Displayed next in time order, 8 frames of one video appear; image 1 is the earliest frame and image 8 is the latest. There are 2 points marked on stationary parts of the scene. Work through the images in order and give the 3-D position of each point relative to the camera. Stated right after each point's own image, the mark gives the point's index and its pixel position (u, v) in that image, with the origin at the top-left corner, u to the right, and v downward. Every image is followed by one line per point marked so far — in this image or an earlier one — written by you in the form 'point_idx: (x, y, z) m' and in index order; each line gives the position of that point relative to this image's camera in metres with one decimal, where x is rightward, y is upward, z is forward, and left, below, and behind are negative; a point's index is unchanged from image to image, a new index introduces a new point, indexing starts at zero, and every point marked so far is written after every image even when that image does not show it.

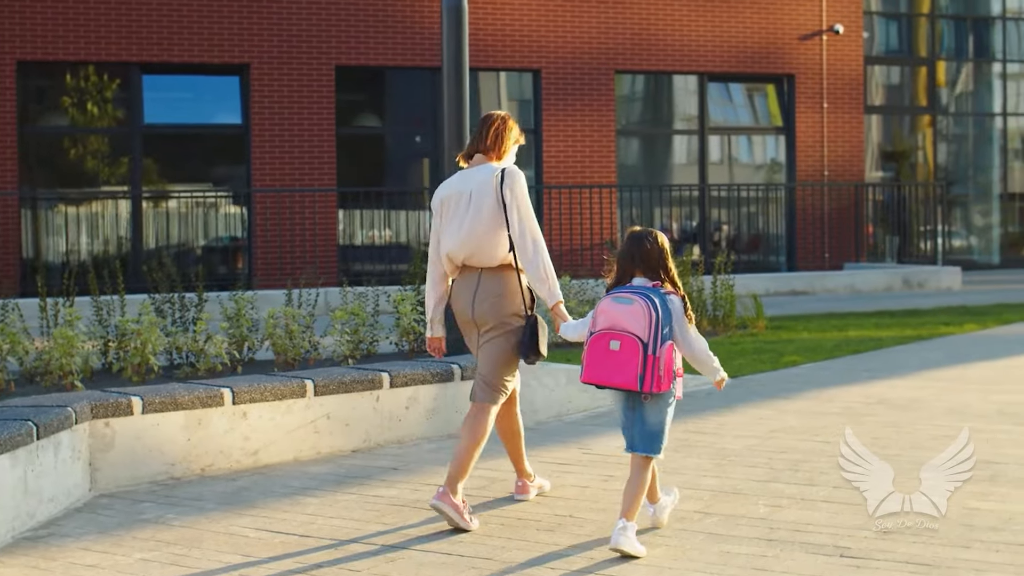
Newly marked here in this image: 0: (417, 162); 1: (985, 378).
0: (-0.7, +1.0, +18.4) m
1: (+2.1, -0.4, +10.2) m
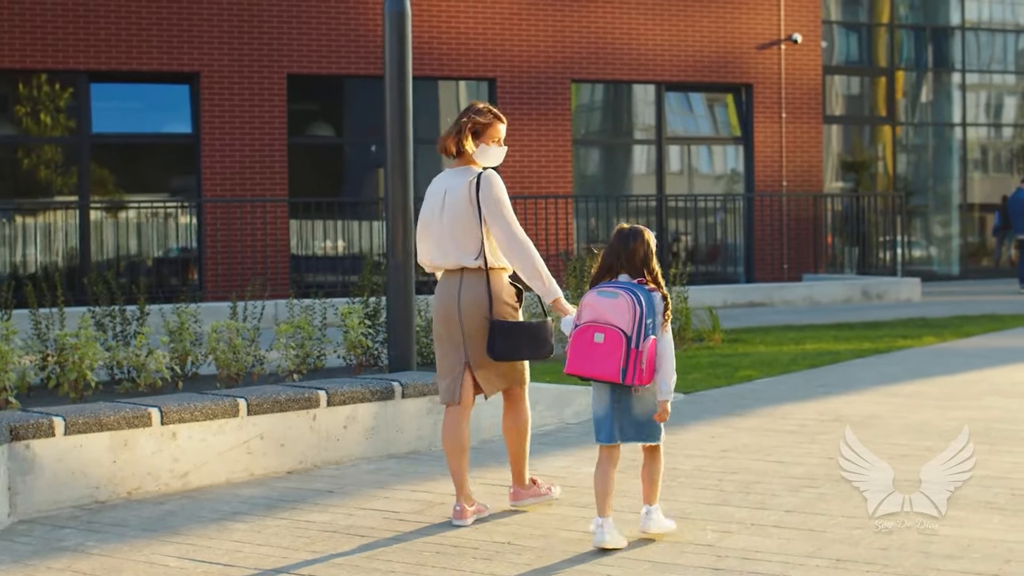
0: (-1.1, +0.9, +18.1) m
1: (+1.9, -0.5, +10.0) m
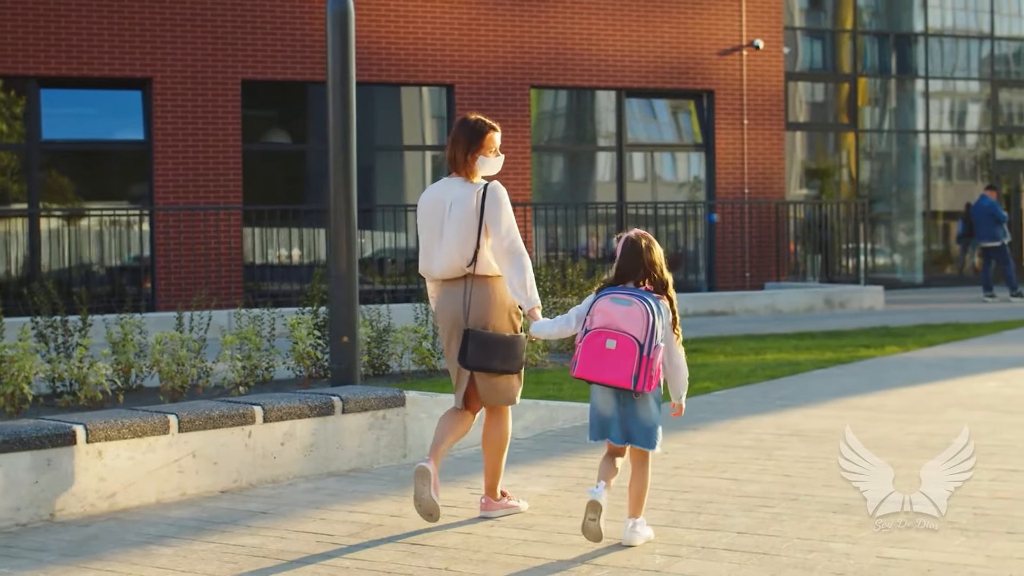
0: (-1.4, +0.8, +17.9) m
1: (+1.7, -0.5, +9.7) m
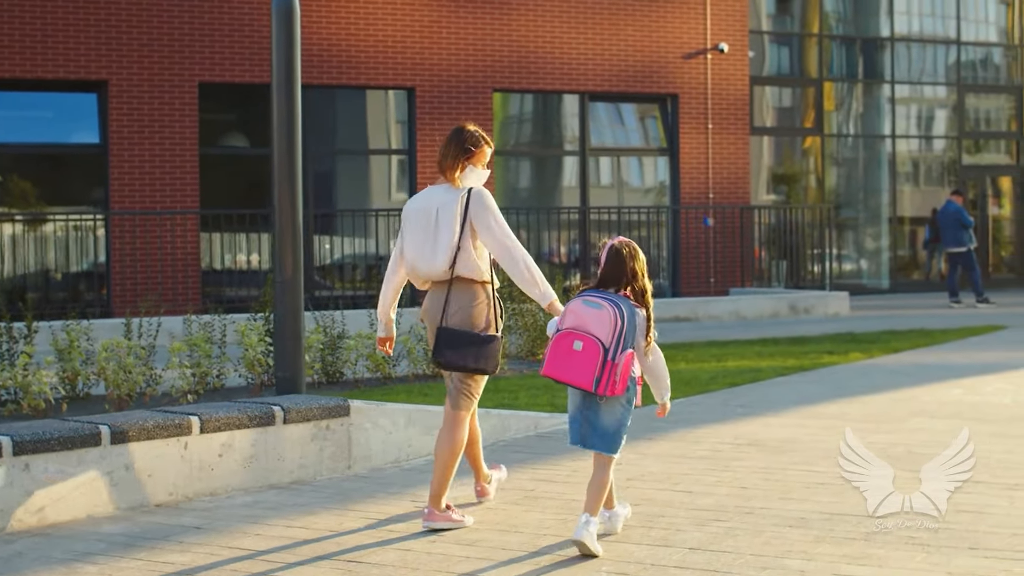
0: (-1.7, +0.8, +17.6) m
1: (+1.5, -0.5, +9.6) m
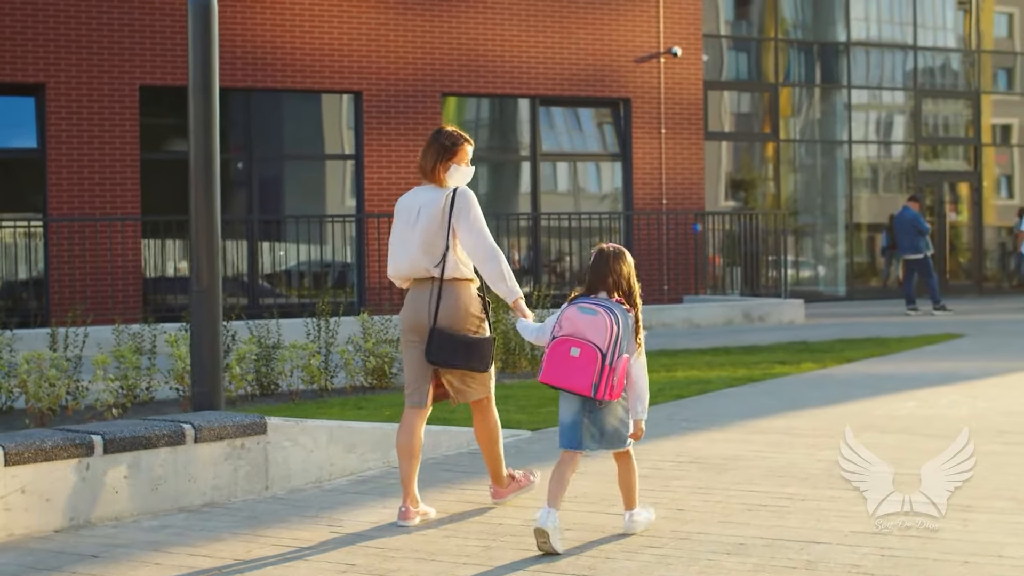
0: (-2.1, +0.7, +17.2) m
1: (+1.2, -0.6, +9.2) m
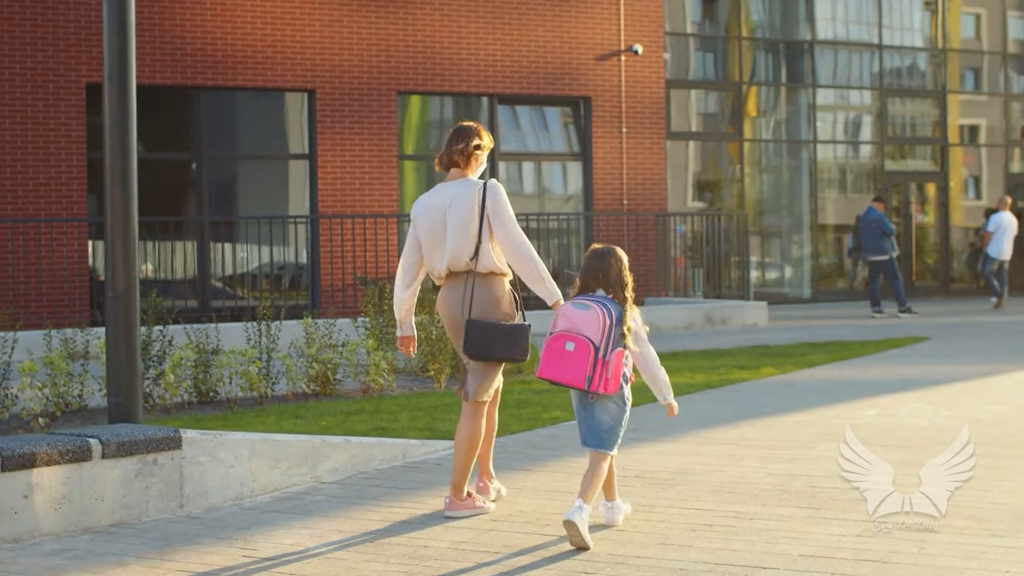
0: (-2.4, +0.7, +16.7) m
1: (+1.4, -0.5, +8.8) m
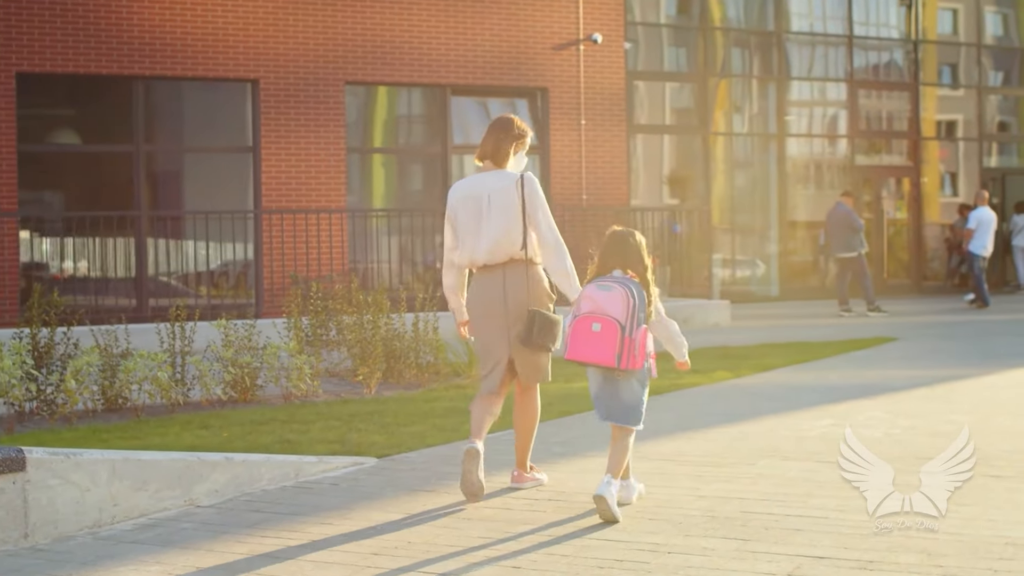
0: (-2.7, +0.8, +15.9) m
1: (+1.1, -0.5, +8.1) m
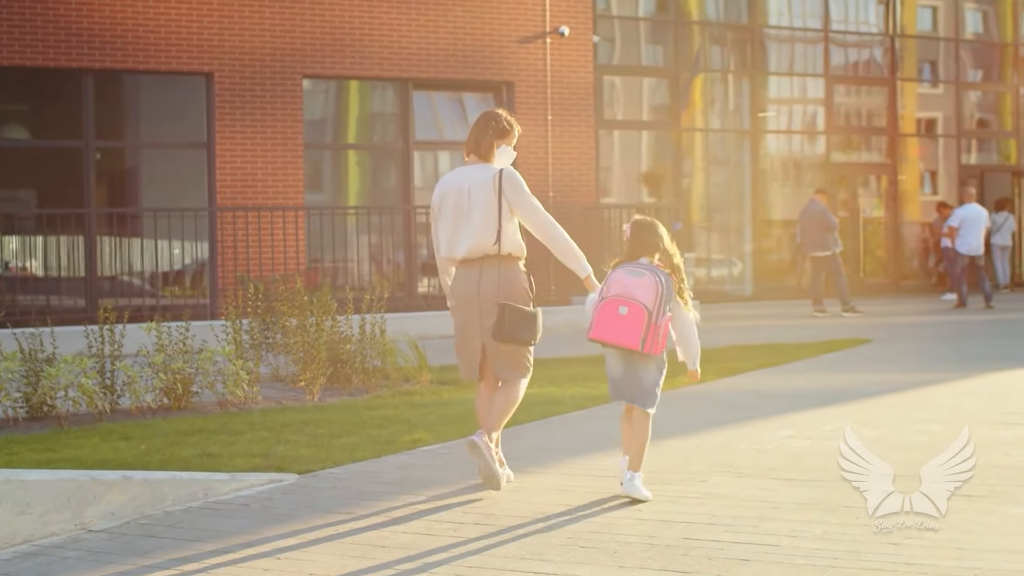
0: (-3.0, +0.8, +15.4) m
1: (+0.9, -0.5, +7.6) m
